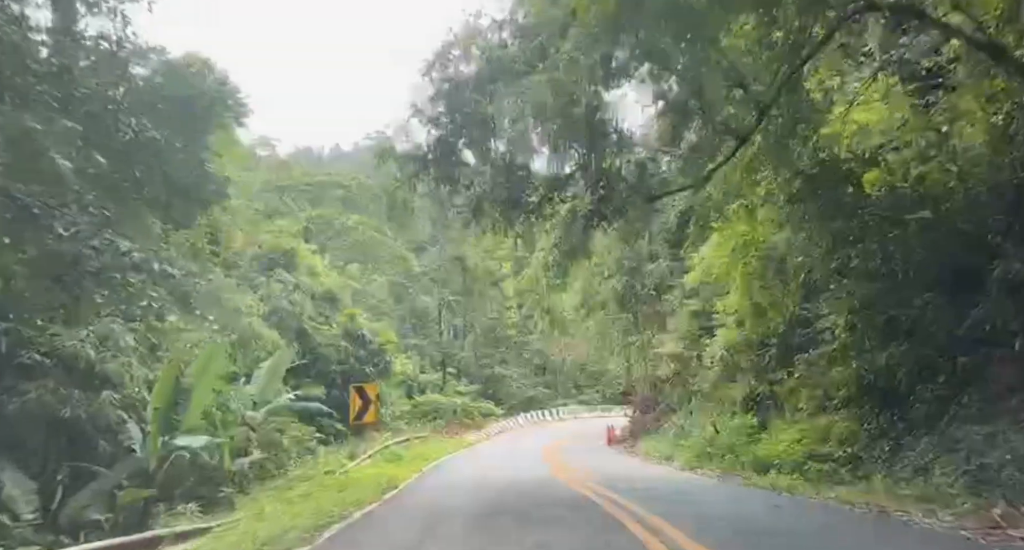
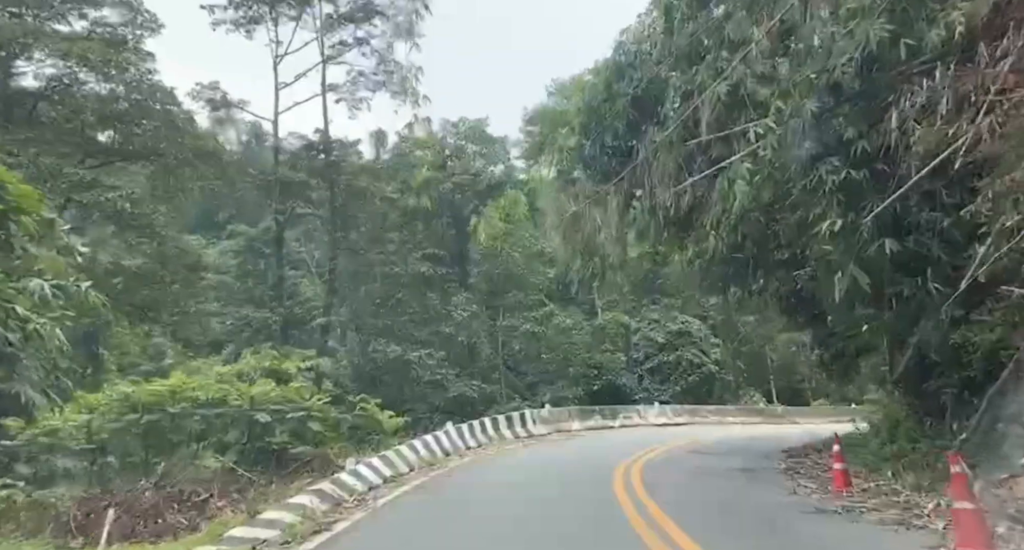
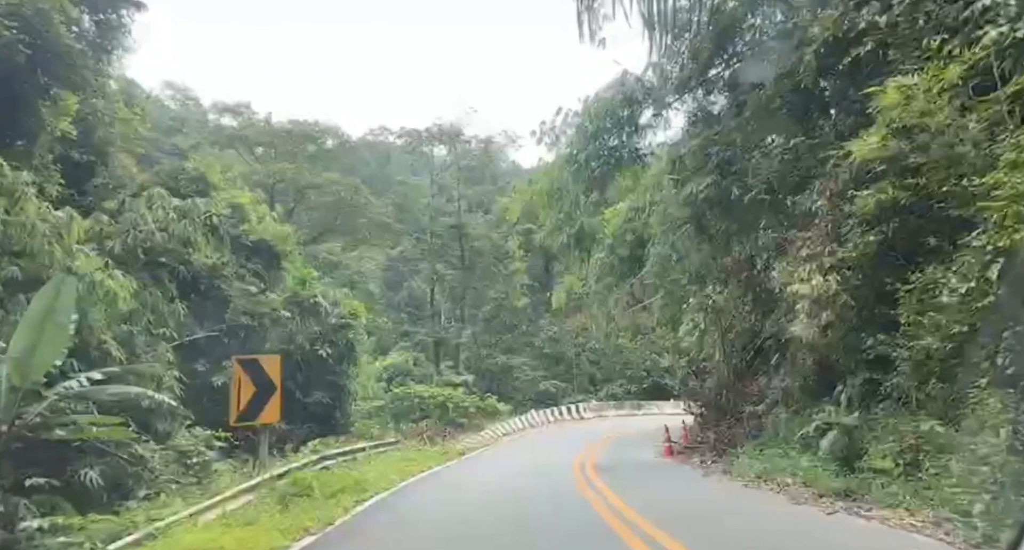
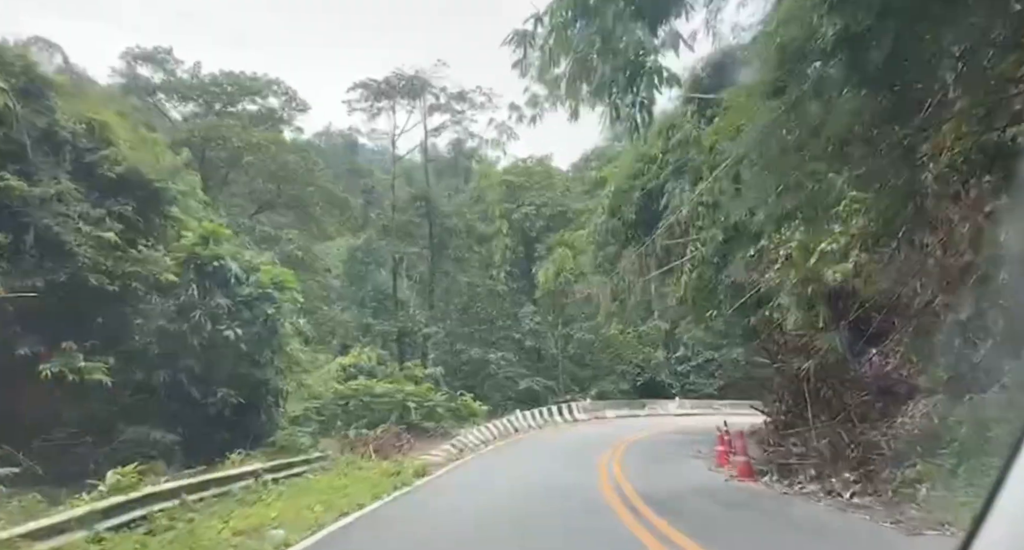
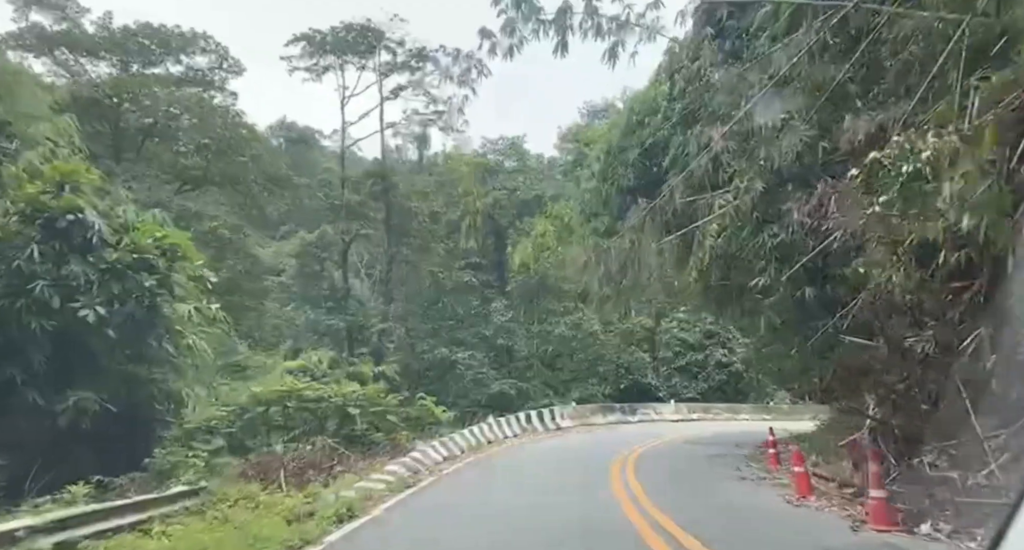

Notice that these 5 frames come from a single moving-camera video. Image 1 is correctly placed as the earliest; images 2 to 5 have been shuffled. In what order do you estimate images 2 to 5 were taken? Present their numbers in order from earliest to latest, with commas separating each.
3, 4, 5, 2
